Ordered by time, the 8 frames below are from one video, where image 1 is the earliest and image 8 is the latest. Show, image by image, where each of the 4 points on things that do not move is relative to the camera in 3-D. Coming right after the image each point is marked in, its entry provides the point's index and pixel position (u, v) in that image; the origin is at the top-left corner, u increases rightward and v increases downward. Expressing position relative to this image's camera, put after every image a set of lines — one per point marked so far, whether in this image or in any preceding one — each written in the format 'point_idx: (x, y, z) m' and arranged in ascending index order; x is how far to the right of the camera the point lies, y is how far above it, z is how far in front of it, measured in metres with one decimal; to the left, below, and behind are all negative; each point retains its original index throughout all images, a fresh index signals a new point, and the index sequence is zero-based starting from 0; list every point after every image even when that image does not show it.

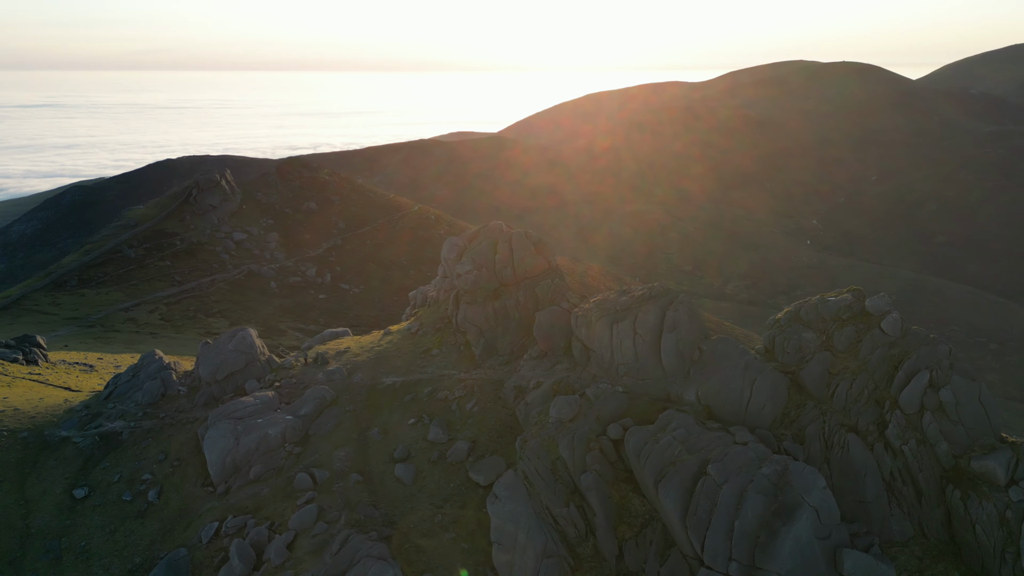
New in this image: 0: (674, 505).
0: (+3.6, -4.8, +16.6) m
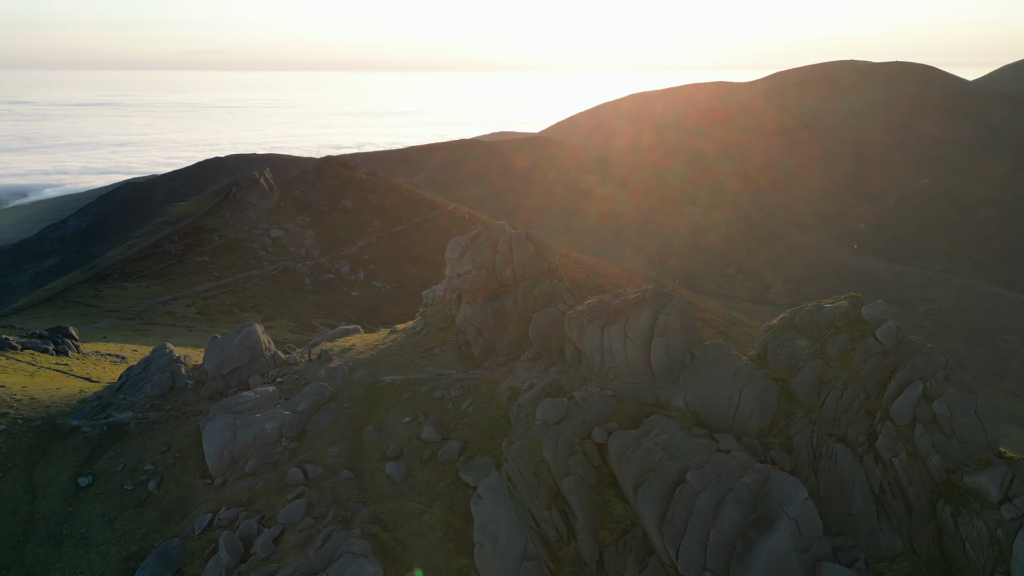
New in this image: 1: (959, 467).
0: (+3.1, -4.9, +16.3) m
1: (+9.7, -3.8, +16.0) m
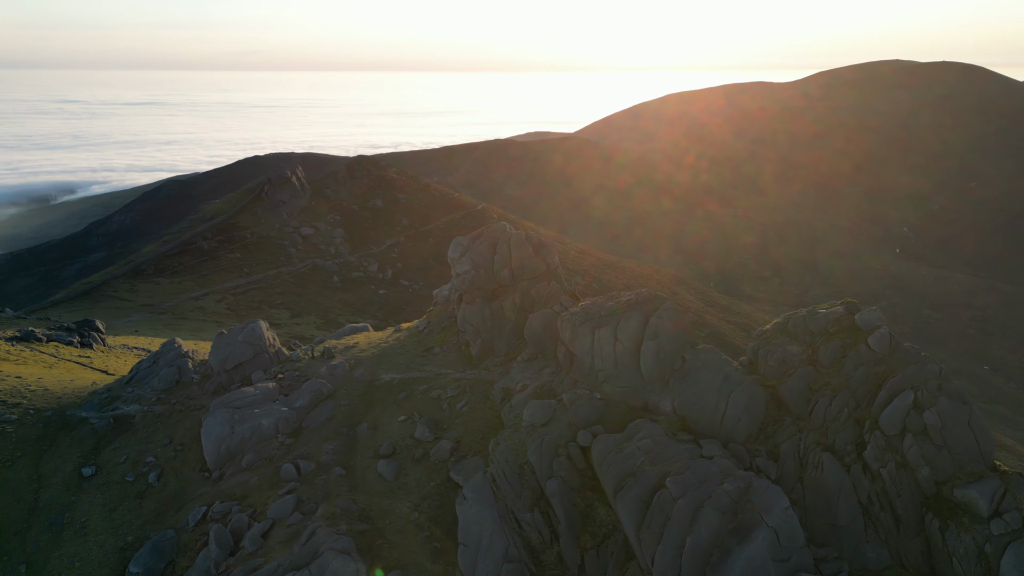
0: (+2.6, -5.0, +16.2) m
1: (+9.2, -4.0, +15.5) m
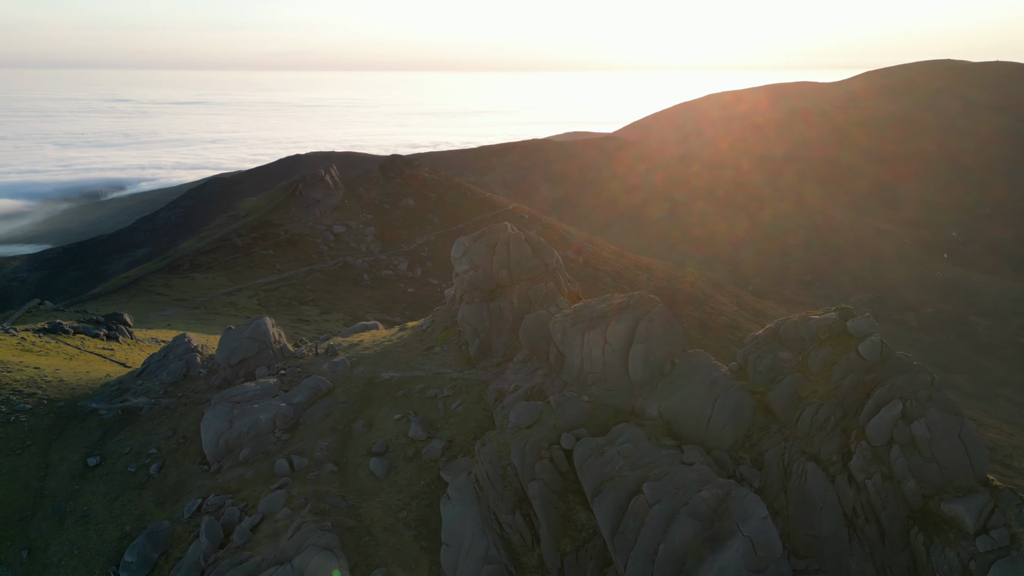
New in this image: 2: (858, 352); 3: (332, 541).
0: (+2.0, -5.0, +16.0) m
1: (+8.7, -4.1, +15.0) m
2: (+8.1, -1.5, +17.3) m
3: (-4.5, -6.3, +18.3) m
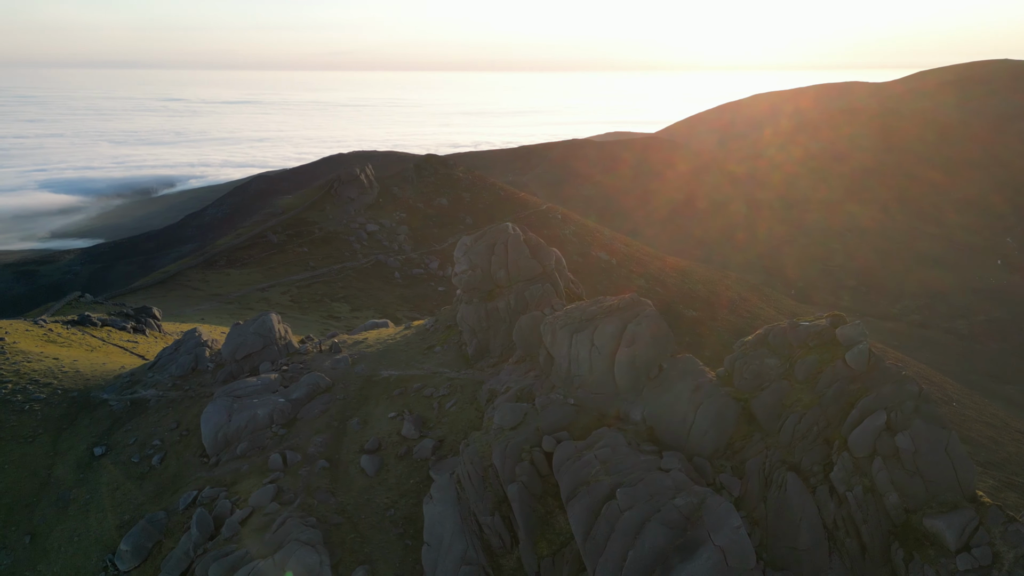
0: (+1.4, -5.1, +15.8) m
1: (+8.0, -4.3, +14.5) m
2: (+7.6, -1.6, +16.8) m
3: (-5.0, -6.2, +18.5) m
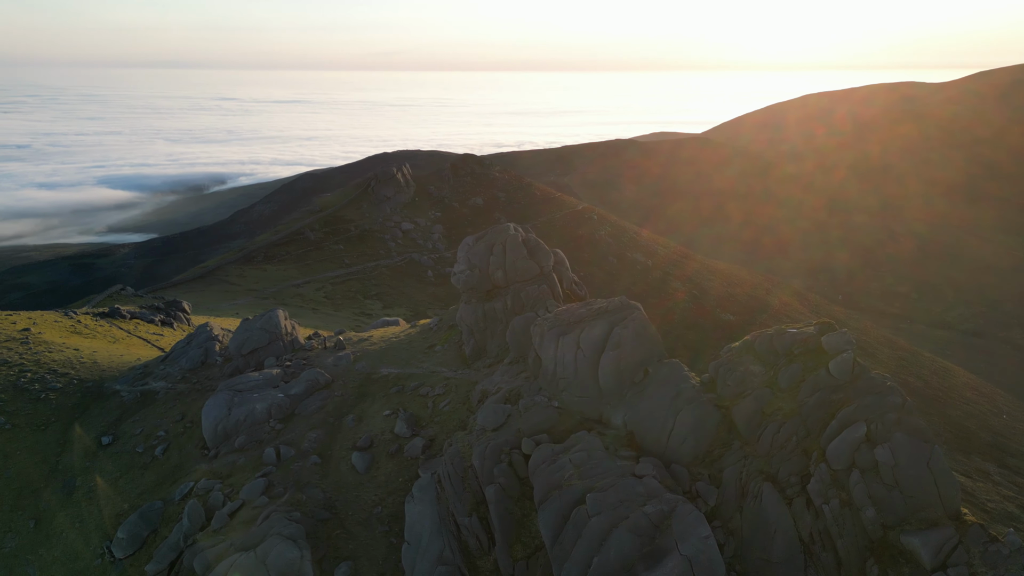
0: (+0.8, -5.1, +15.7) m
1: (+7.3, -4.4, +14.0) m
2: (+7.0, -1.8, +16.3) m
3: (-5.5, -6.2, +18.7) m
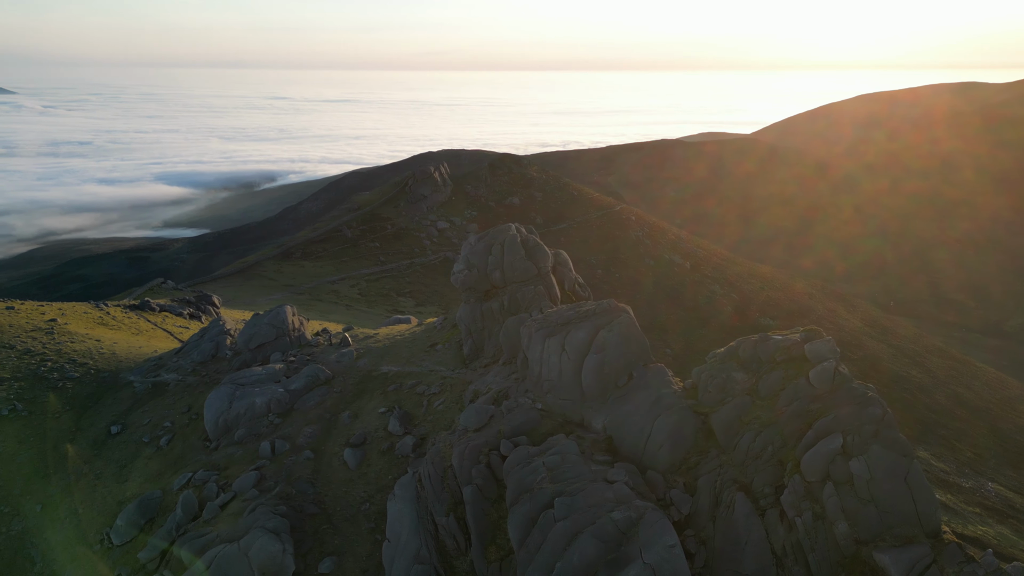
0: (+0.1, -5.2, +15.6) m
1: (+6.5, -4.6, +13.5) m
2: (+6.4, -1.9, +15.9) m
3: (-6.0, -6.1, +19.0) m
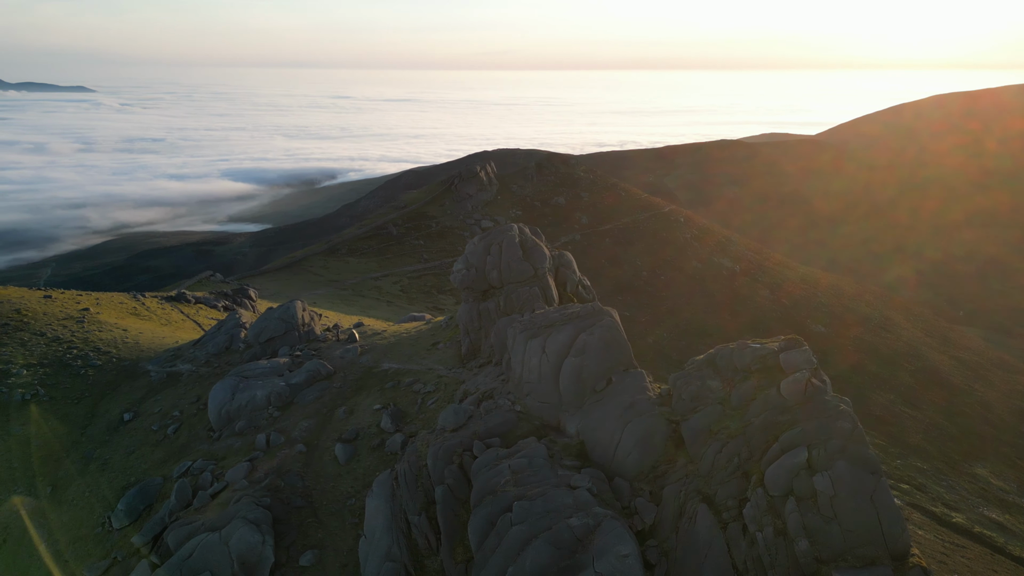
0: (-0.8, -5.2, +15.5) m
1: (+5.5, -4.7, +12.9) m
2: (+5.7, -2.1, +15.3) m
3: (-6.6, -6.0, +19.3) m
